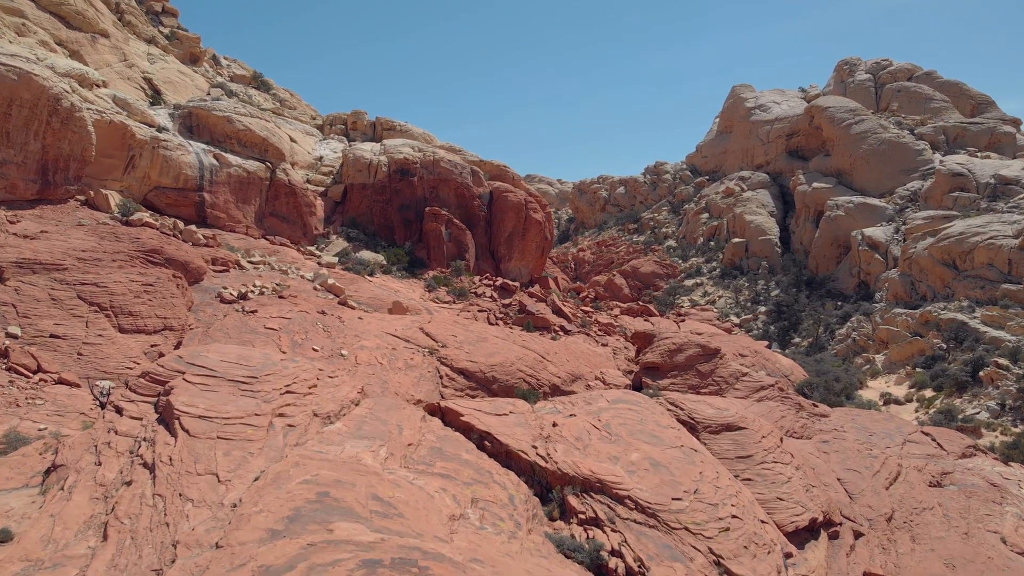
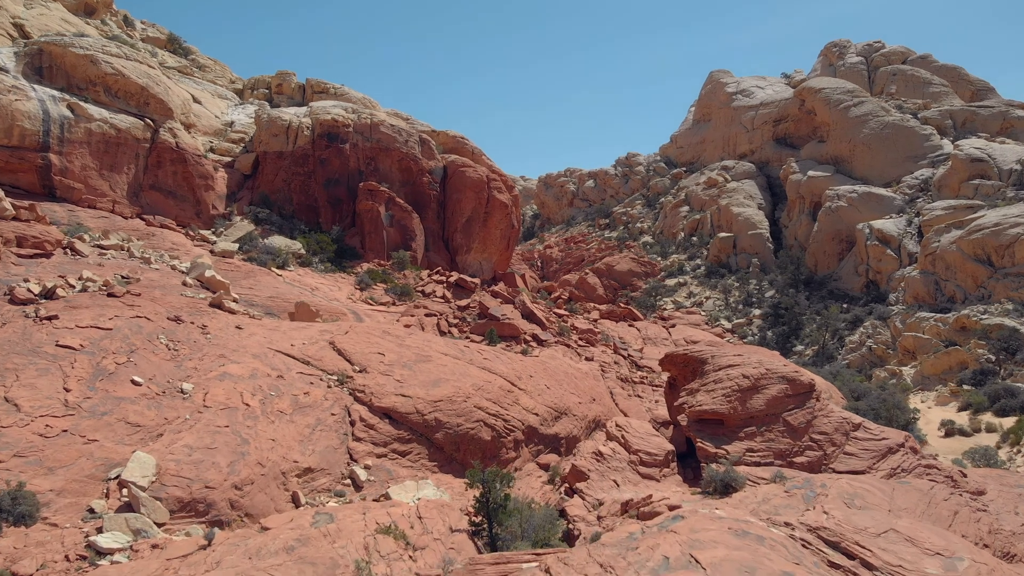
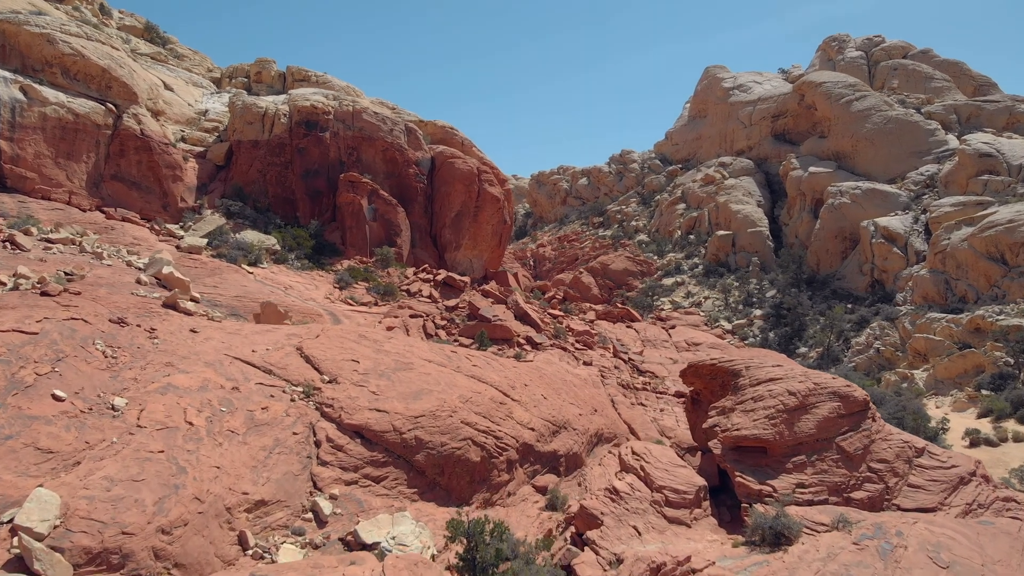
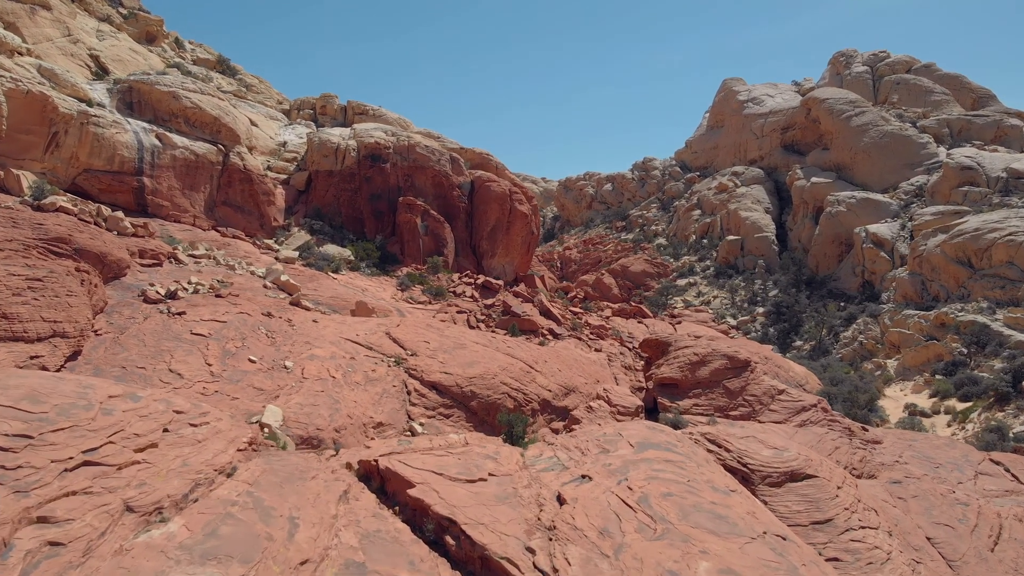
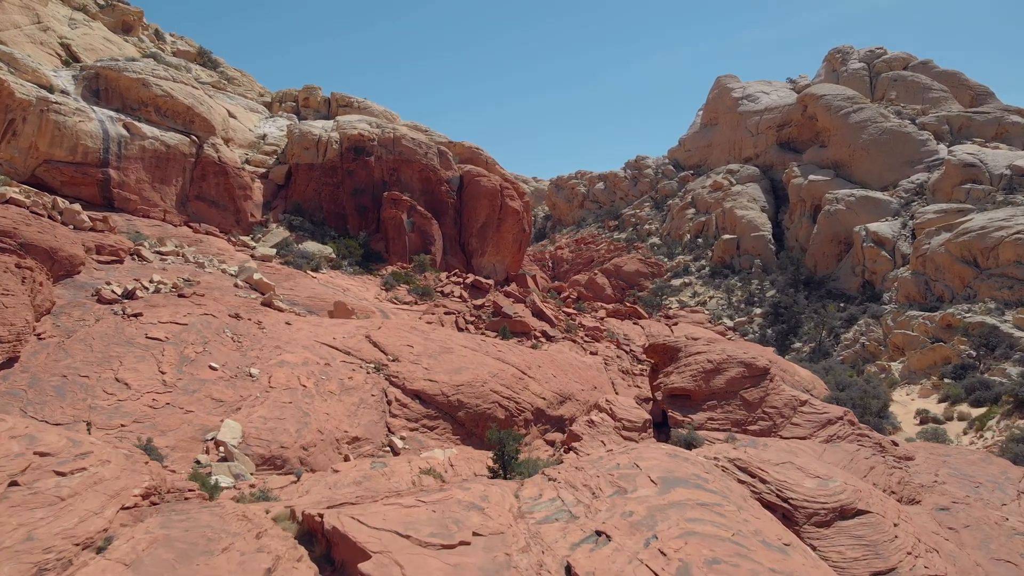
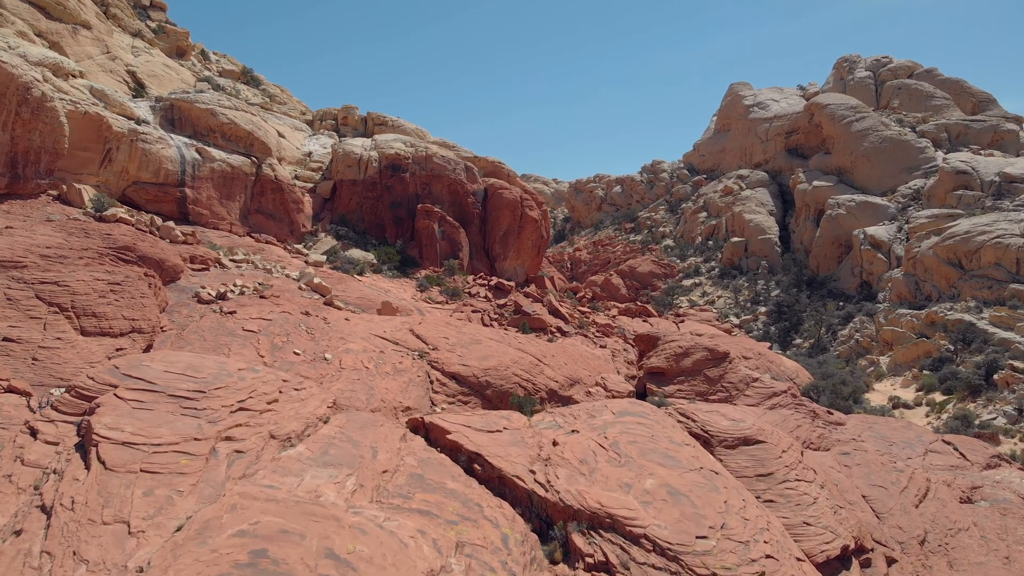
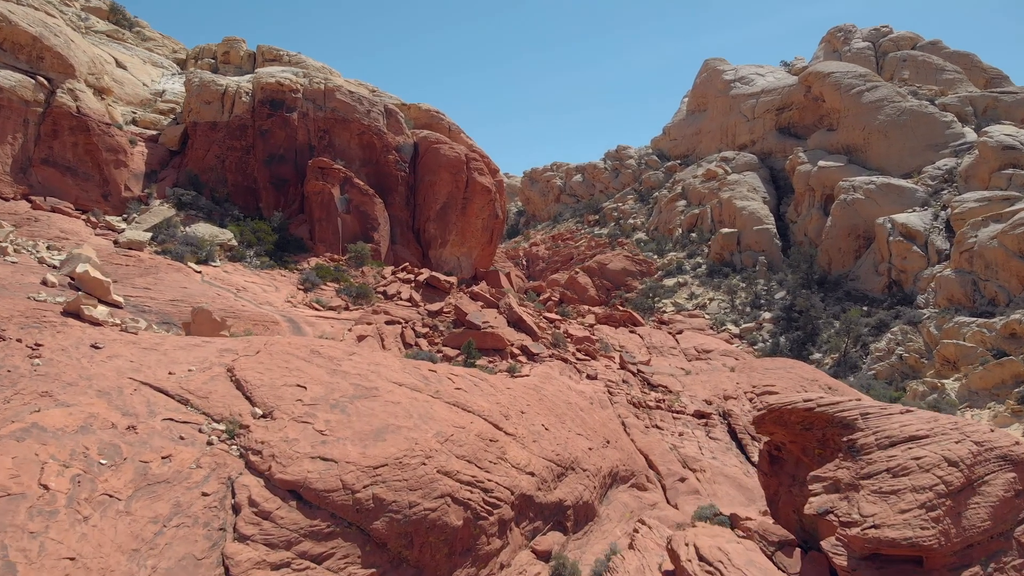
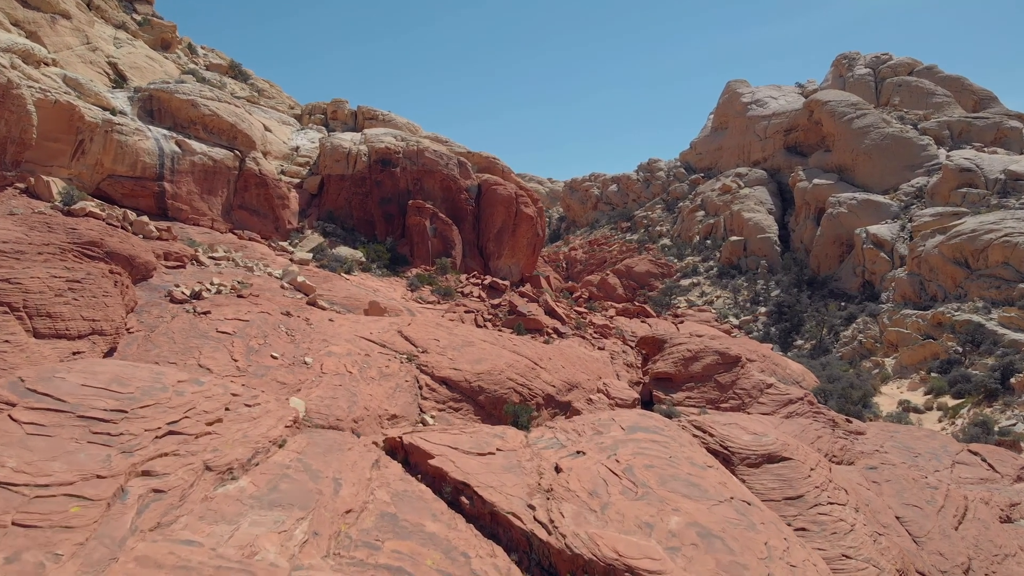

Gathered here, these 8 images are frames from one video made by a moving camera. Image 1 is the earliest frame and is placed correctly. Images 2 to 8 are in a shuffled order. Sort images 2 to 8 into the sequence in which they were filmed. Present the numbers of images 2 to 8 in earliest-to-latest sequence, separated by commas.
6, 8, 4, 5, 2, 3, 7
